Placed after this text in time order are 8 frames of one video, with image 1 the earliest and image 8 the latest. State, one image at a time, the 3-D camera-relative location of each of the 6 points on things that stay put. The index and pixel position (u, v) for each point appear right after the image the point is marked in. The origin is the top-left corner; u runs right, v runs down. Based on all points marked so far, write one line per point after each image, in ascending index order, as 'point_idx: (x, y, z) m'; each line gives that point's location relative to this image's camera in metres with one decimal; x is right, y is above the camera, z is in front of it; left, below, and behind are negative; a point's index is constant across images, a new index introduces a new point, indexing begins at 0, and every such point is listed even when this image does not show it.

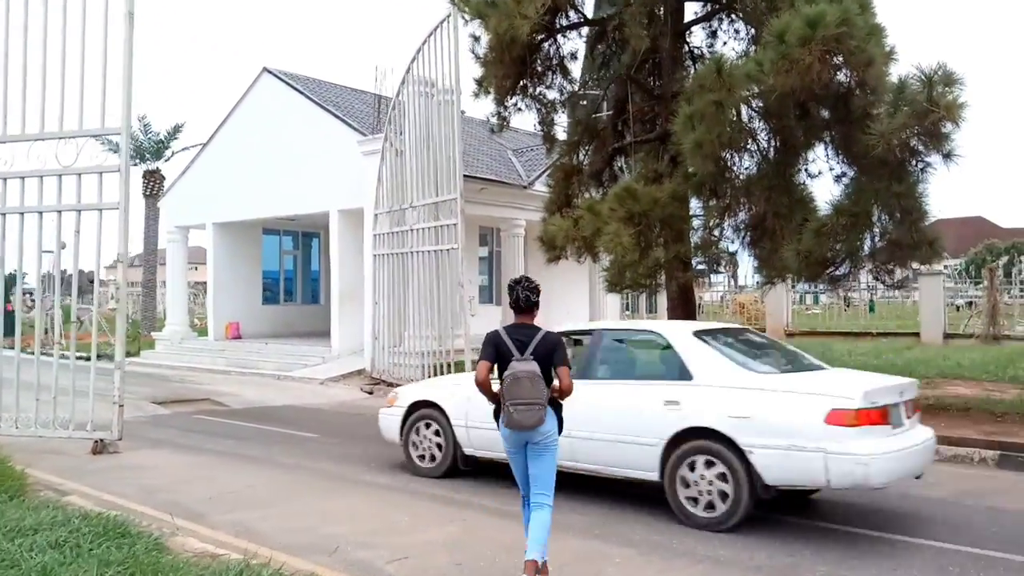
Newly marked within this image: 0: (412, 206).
0: (-1.8, +1.5, +14.6) m
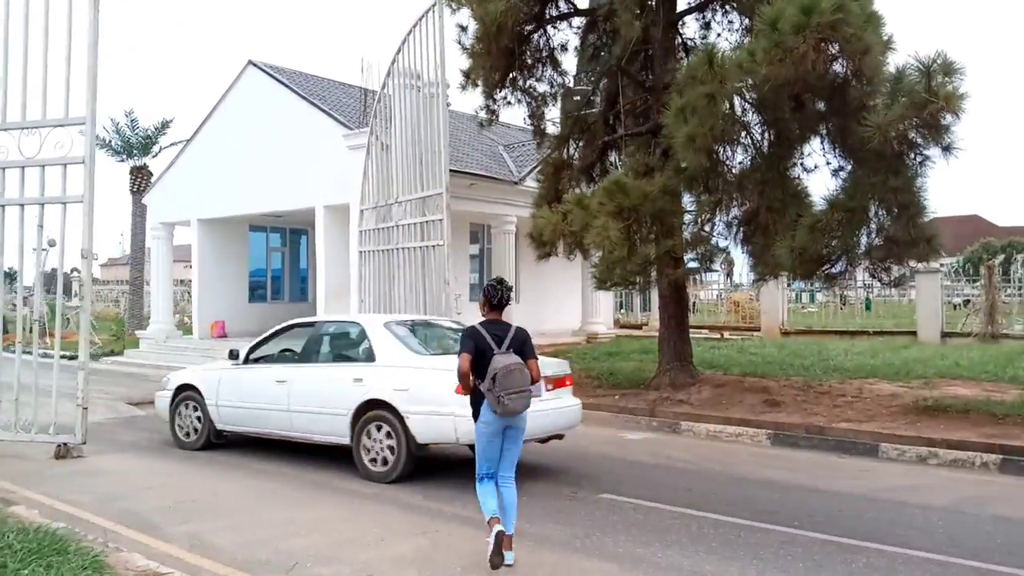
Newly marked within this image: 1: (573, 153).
0: (-2.0, +1.5, +14.2) m
1: (+1.0, +2.2, +13.5) m
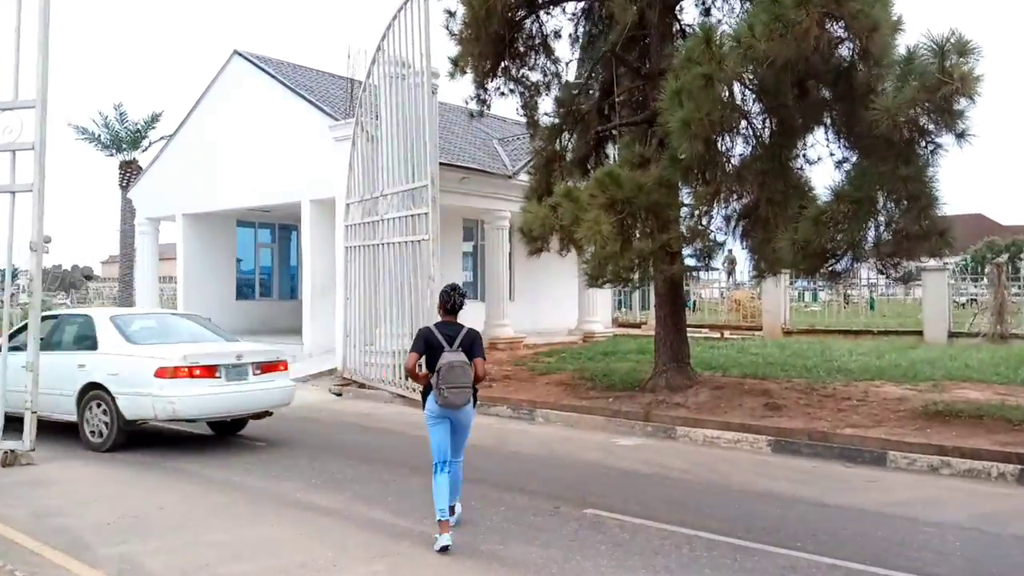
0: (-2.2, +1.6, +13.7) m
1: (+0.9, +2.3, +12.9) m
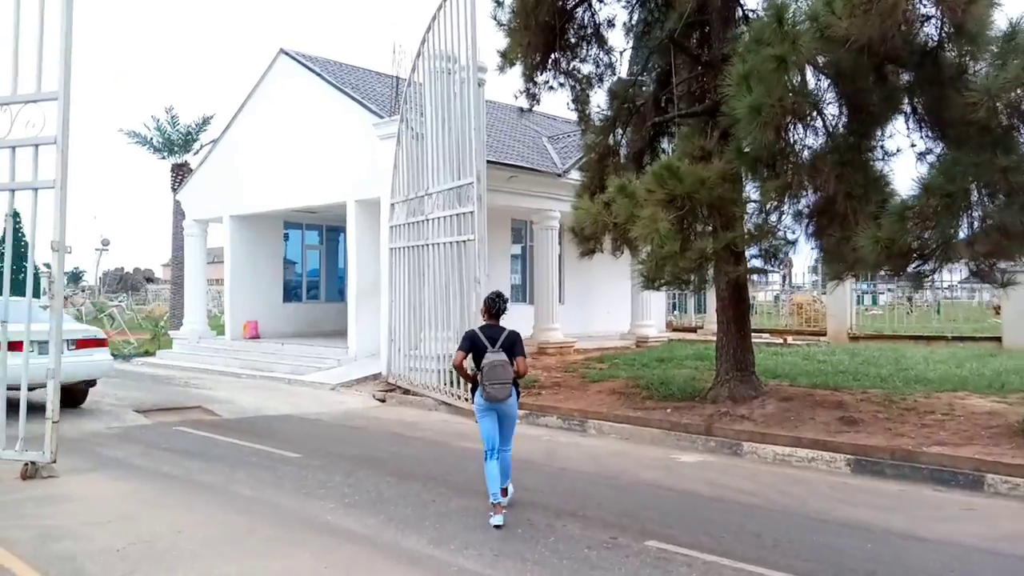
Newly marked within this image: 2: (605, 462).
0: (-1.4, +1.5, +13.1) m
1: (+1.6, +2.2, +12.2) m
2: (+1.0, -1.8, +8.4) m
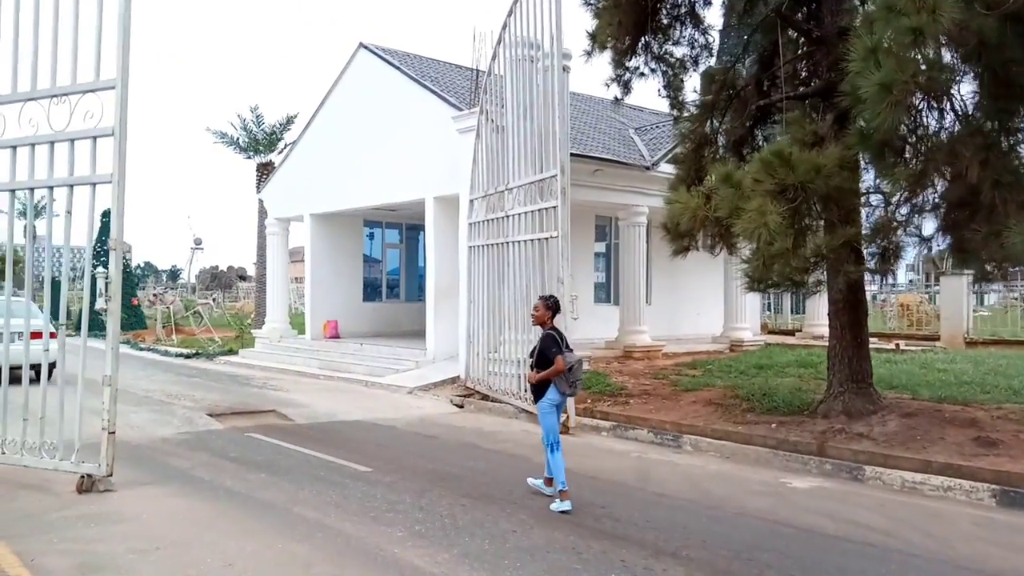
0: (-0.1, +1.5, +12.4) m
1: (+2.8, +2.2, +11.1) m
2: (+1.8, -1.8, +7.5) m
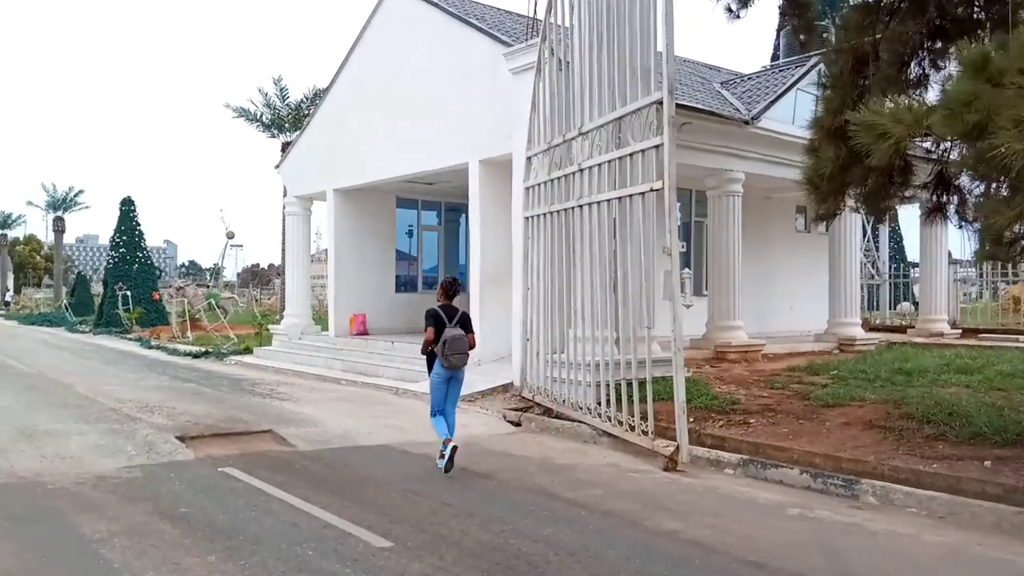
0: (+0.8, +1.8, +9.4) m
1: (+3.6, +2.5, +8.0) m
2: (+2.4, -1.6, +4.4) m
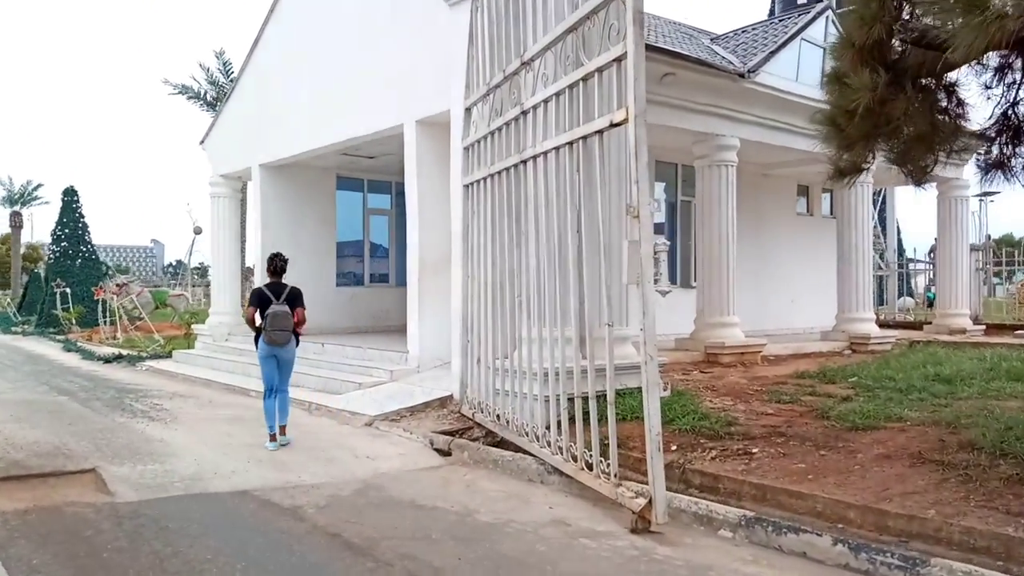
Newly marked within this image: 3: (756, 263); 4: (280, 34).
0: (+0.1, +1.9, +7.1) m
1: (+3.0, +2.6, +5.7) m
2: (+1.8, -1.5, +2.1) m
3: (+4.1, +0.4, +13.6) m
4: (-3.8, +4.2, +13.5) m
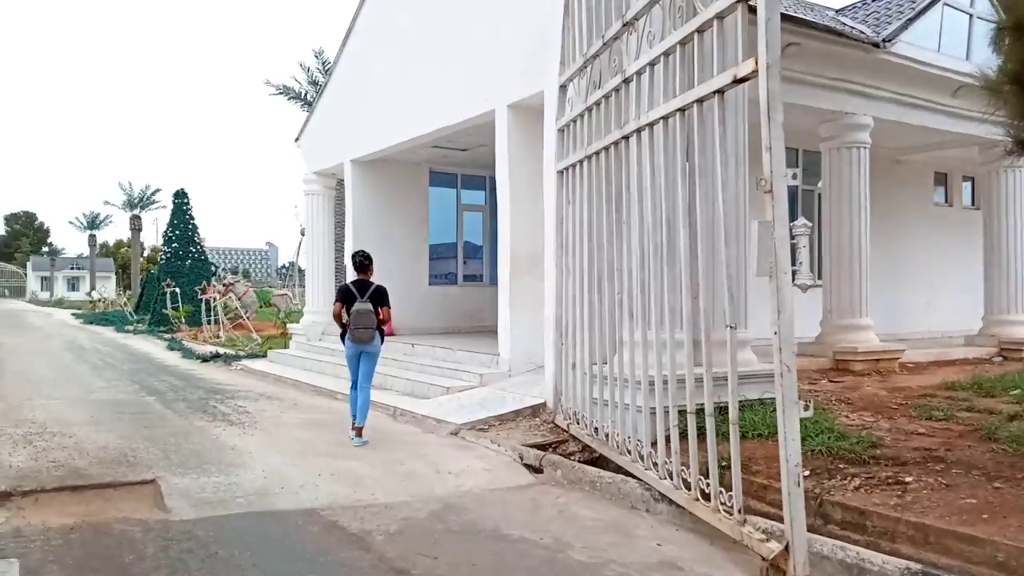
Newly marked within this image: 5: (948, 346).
0: (+0.9, +1.9, +6.2) m
1: (+3.5, +2.6, +4.5) m
2: (+1.9, -1.4, +1.1) m
3: (+5.6, +0.4, +12.2) m
4: (-2.2, +4.2, +13.1) m
5: (+6.2, -0.8, +11.7) m
